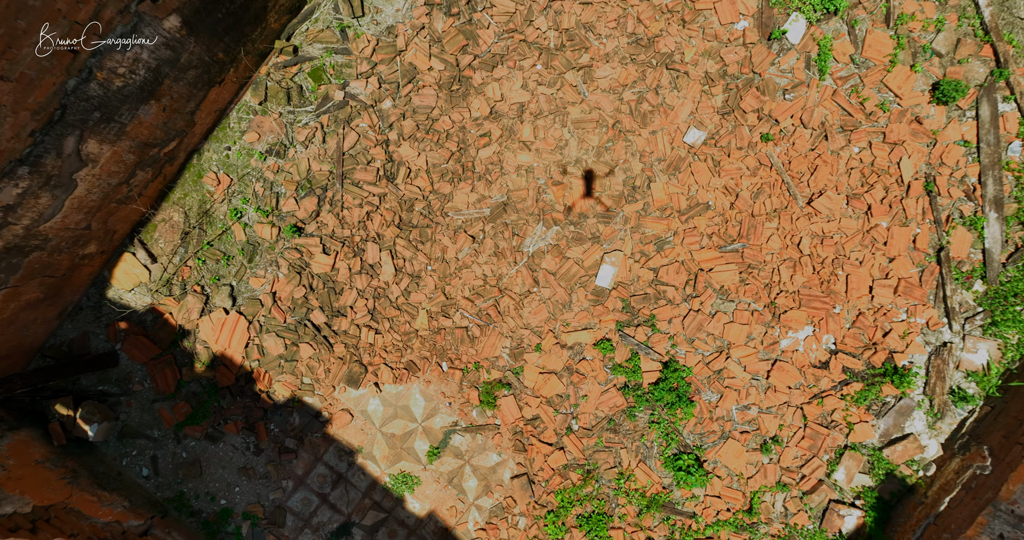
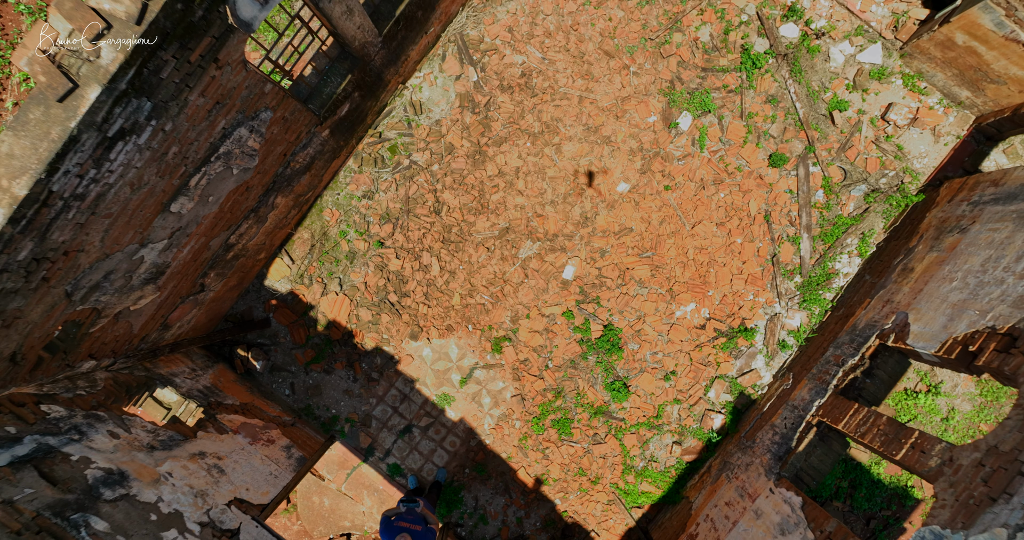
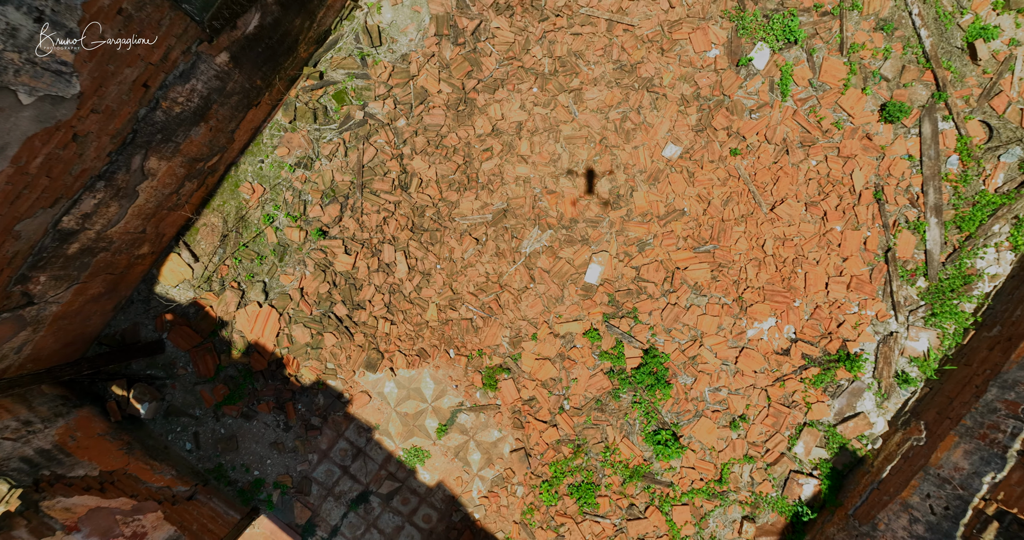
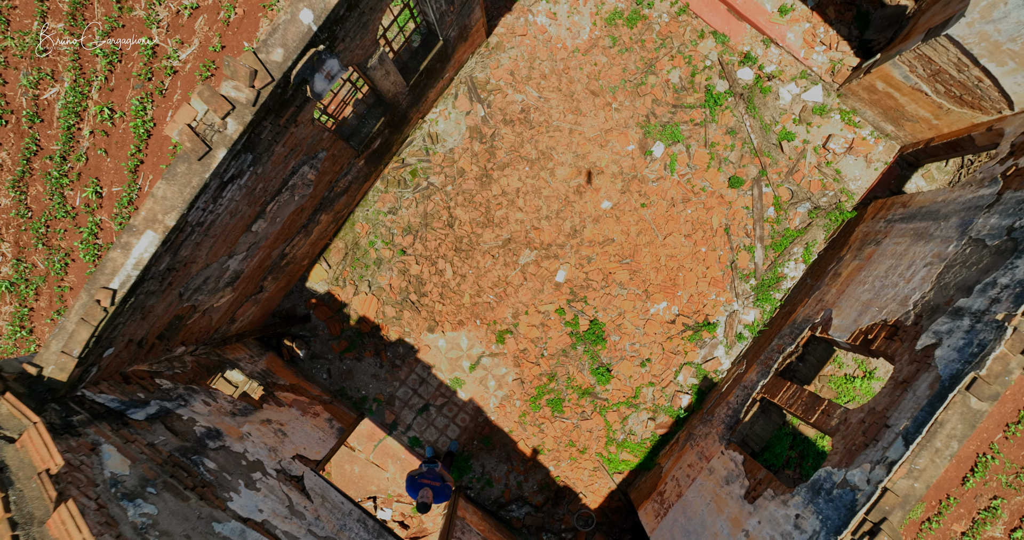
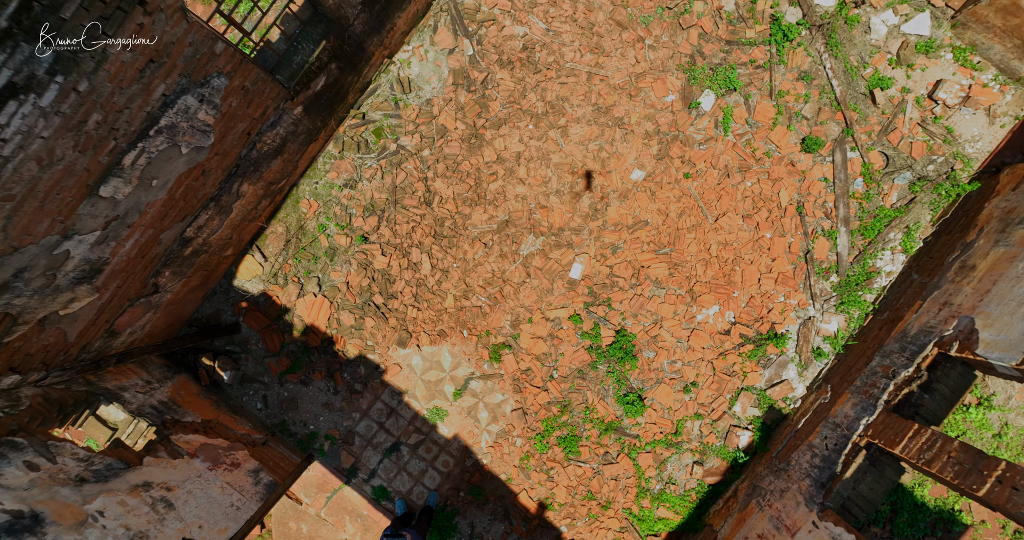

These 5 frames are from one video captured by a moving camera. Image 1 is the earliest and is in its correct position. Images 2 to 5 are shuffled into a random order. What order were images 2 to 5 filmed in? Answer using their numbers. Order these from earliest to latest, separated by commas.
3, 5, 2, 4
